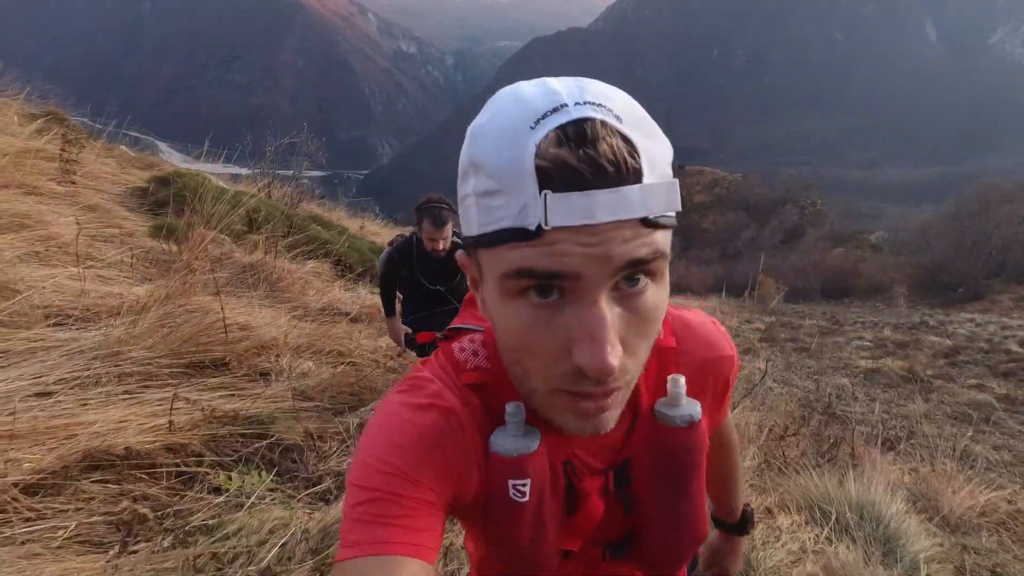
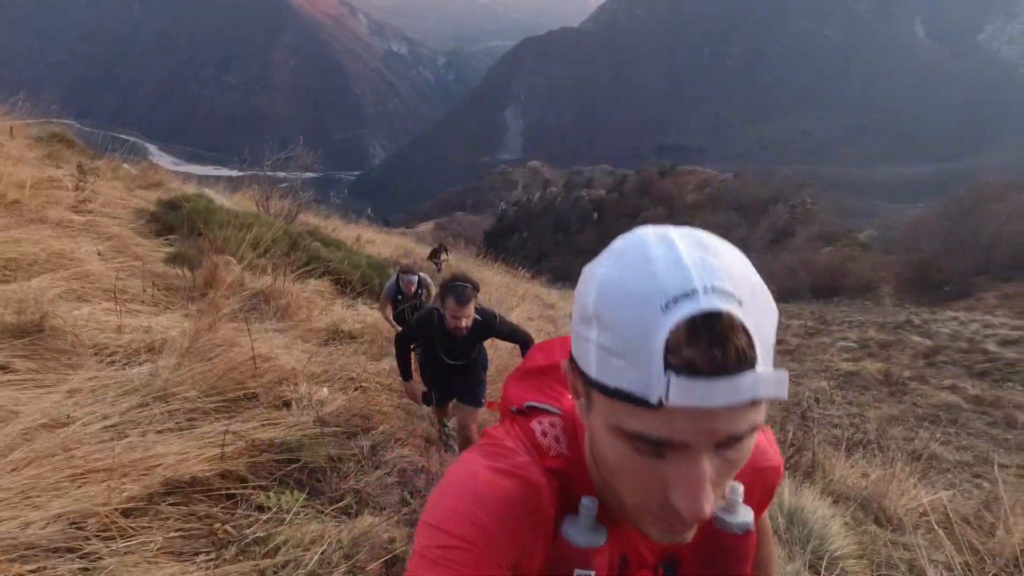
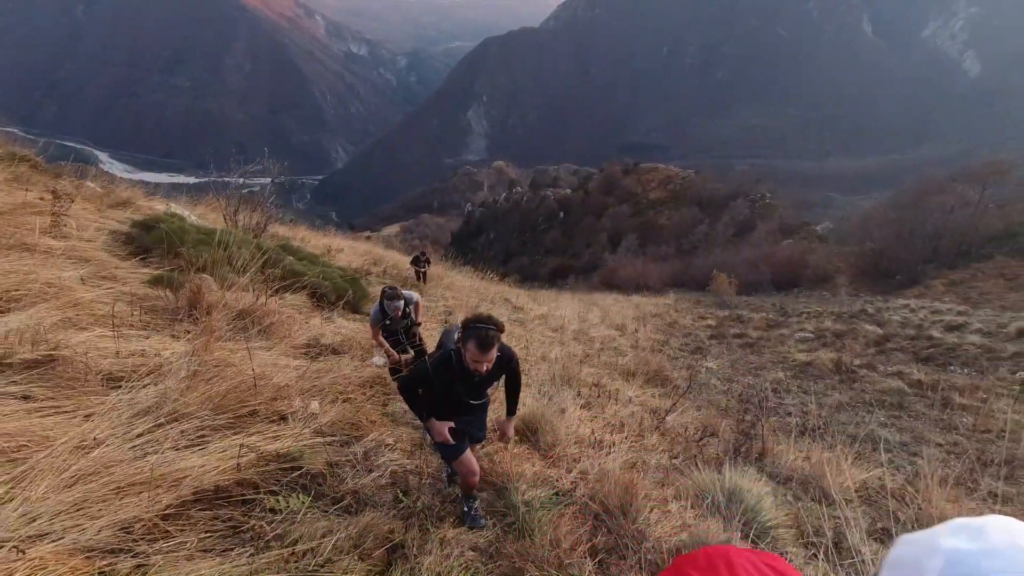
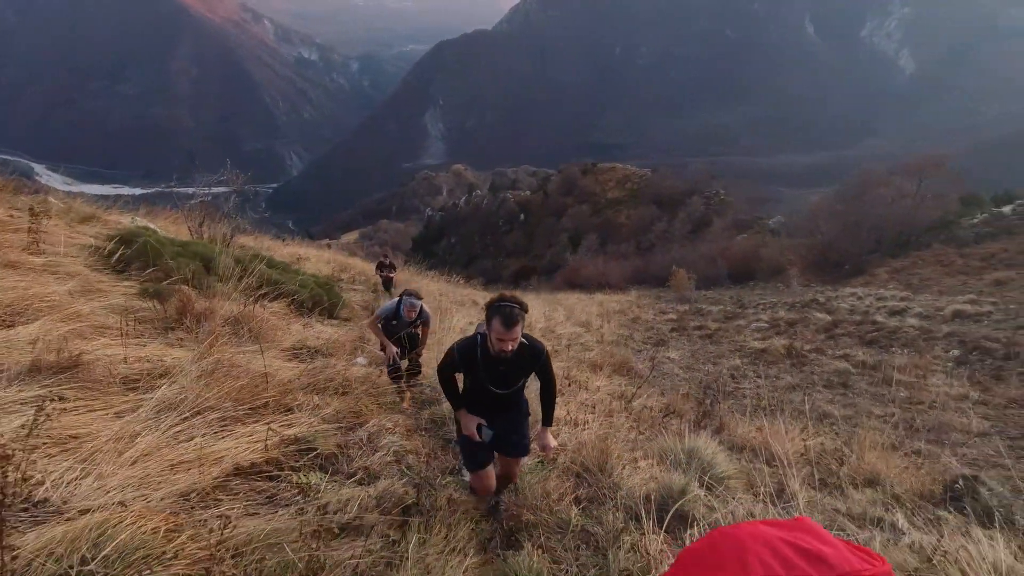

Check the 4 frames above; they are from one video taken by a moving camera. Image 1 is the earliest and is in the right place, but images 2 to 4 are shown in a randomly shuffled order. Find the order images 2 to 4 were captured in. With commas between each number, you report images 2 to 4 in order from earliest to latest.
2, 3, 4
